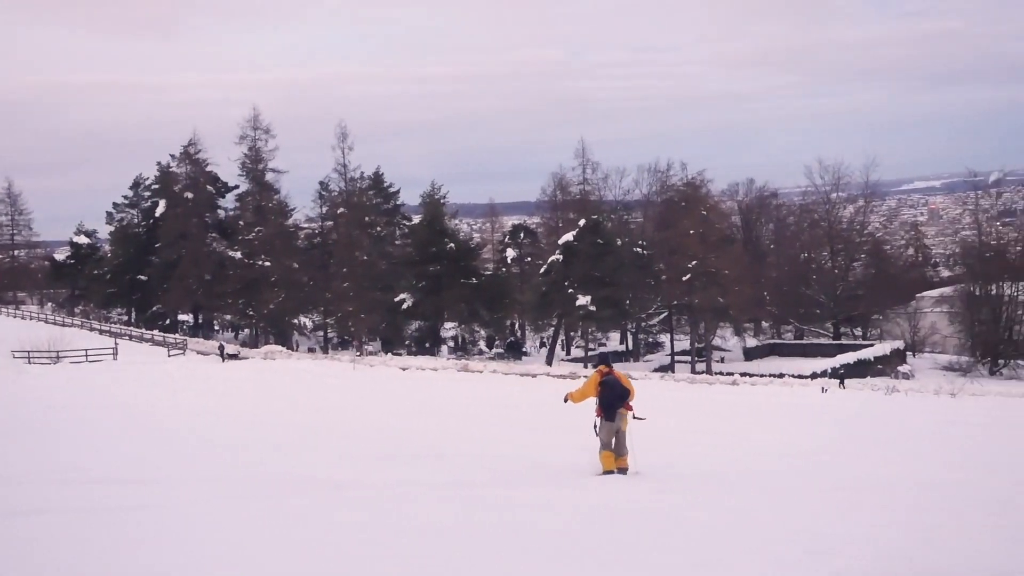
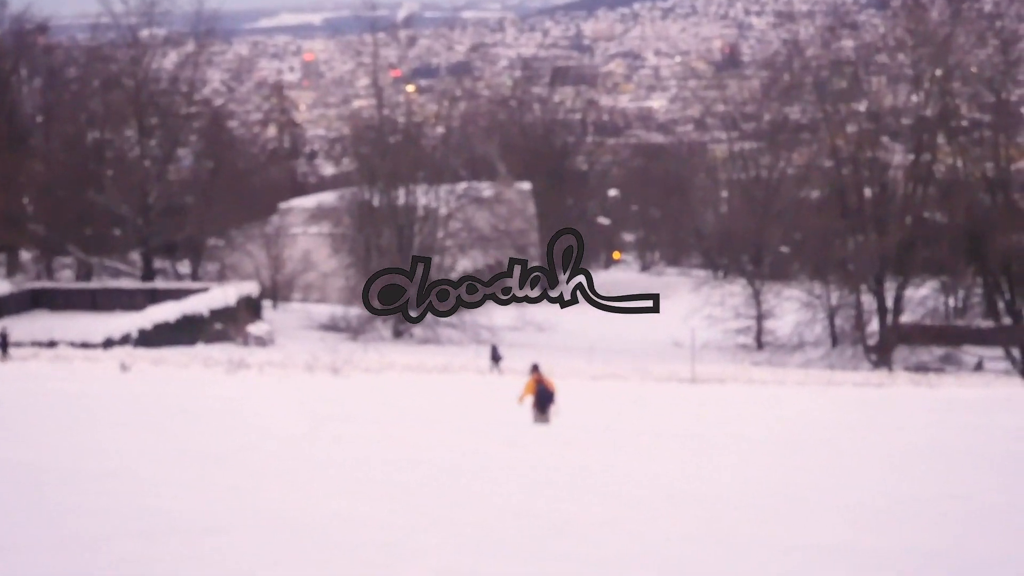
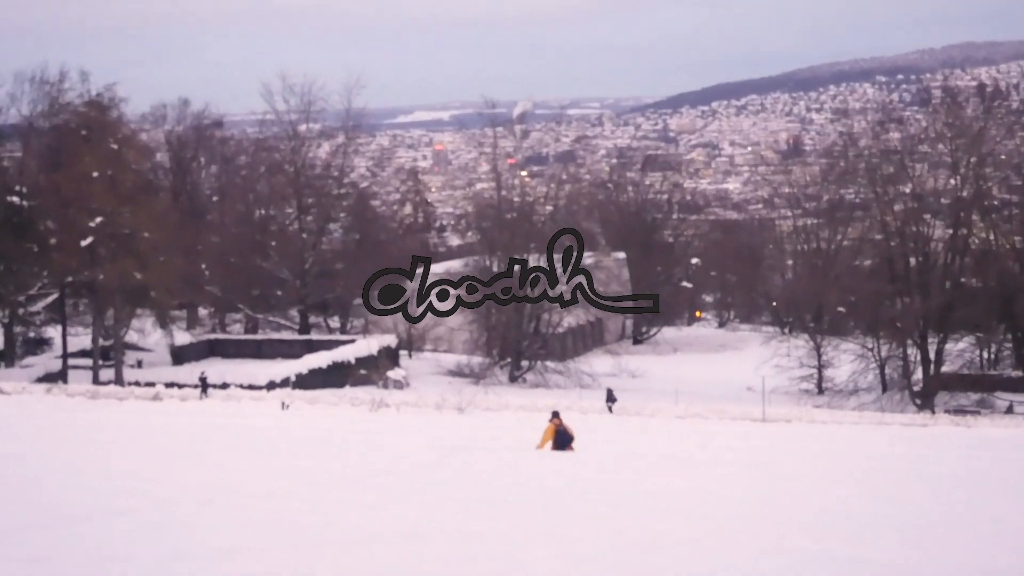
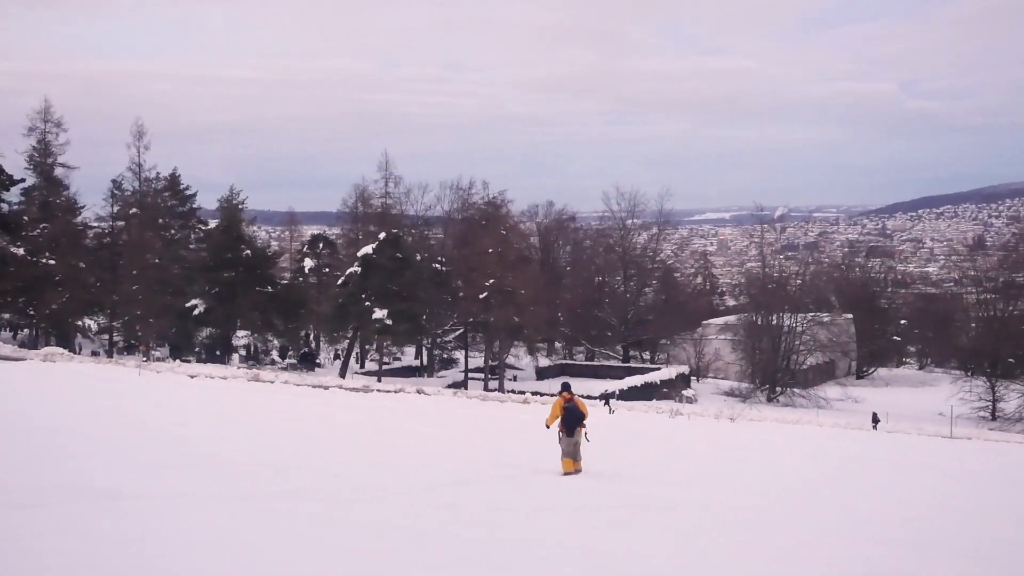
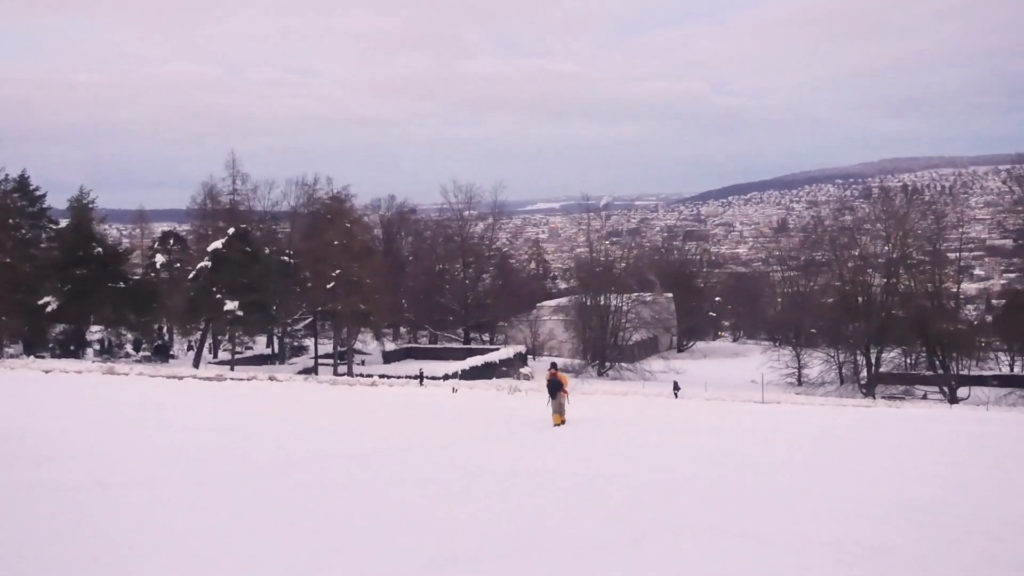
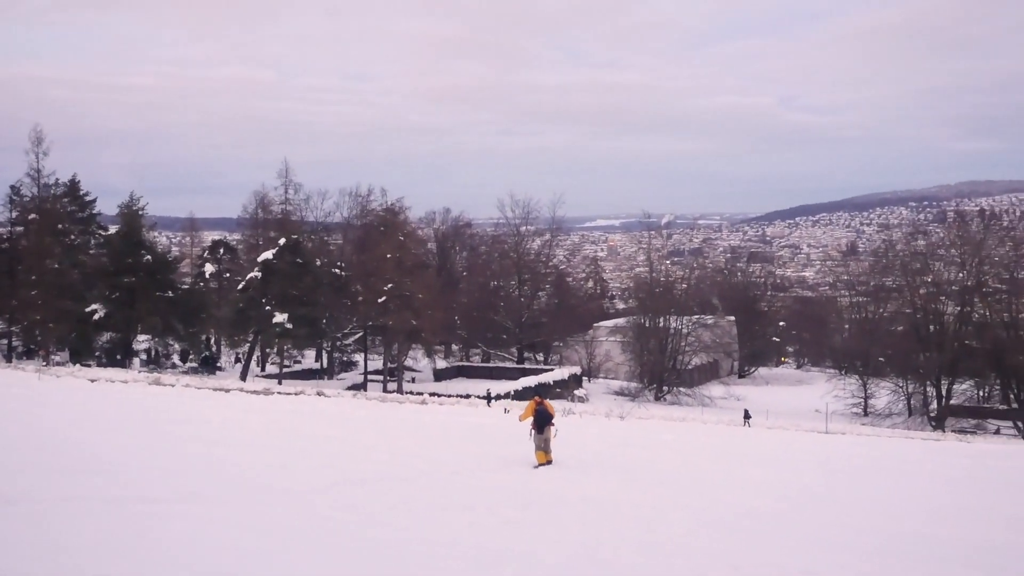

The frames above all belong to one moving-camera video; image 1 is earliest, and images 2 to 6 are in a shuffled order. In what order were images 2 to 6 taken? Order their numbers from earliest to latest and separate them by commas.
4, 6, 5, 3, 2
